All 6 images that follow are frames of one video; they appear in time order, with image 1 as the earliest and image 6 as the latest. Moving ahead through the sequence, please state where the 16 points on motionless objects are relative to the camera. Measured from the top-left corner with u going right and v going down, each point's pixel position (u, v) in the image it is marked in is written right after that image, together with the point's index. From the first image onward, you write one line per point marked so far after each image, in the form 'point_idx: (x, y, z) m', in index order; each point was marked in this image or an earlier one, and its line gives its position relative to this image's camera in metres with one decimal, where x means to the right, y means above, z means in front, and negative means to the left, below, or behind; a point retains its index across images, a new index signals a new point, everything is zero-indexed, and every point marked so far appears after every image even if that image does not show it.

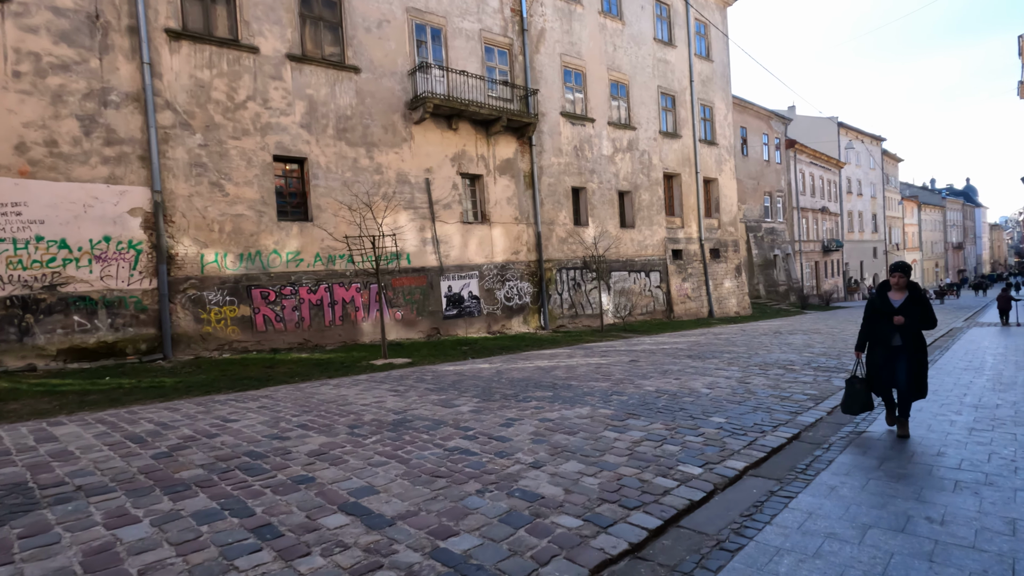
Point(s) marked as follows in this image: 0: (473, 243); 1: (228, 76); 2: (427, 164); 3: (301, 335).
0: (-1.2, +1.4, +16.7) m
1: (-6.5, +4.9, +12.3) m
2: (-2.5, +3.6, +15.6) m
3: (-5.1, -1.1, +13.1) m
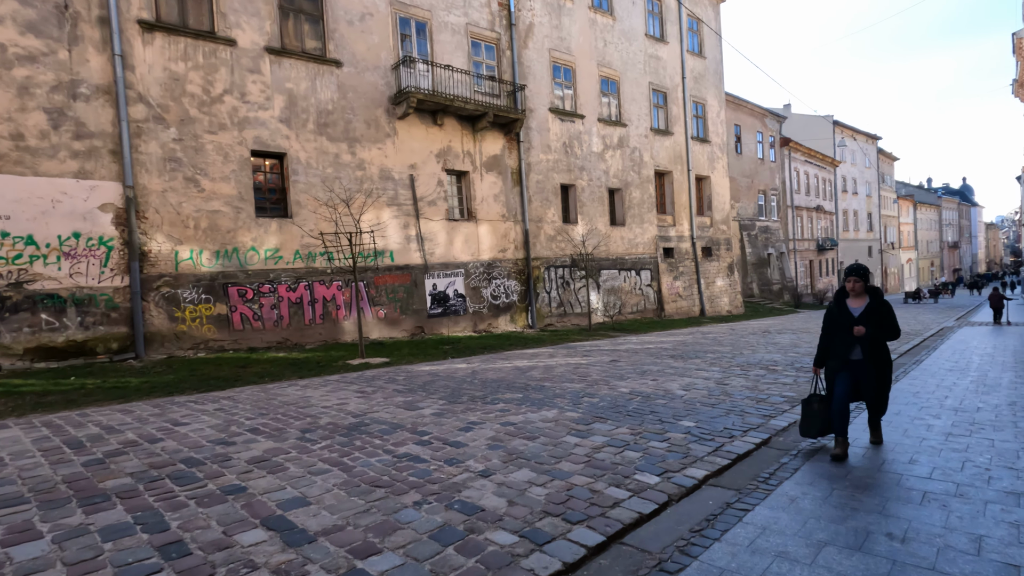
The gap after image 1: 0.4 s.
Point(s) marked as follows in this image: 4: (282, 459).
0: (-1.6, +1.5, +16.4) m
1: (-6.9, +4.9, +12.0) m
2: (-2.9, +3.7, +15.4) m
3: (-5.5, -1.1, +12.8) m
4: (-1.8, -1.3, +4.2) m
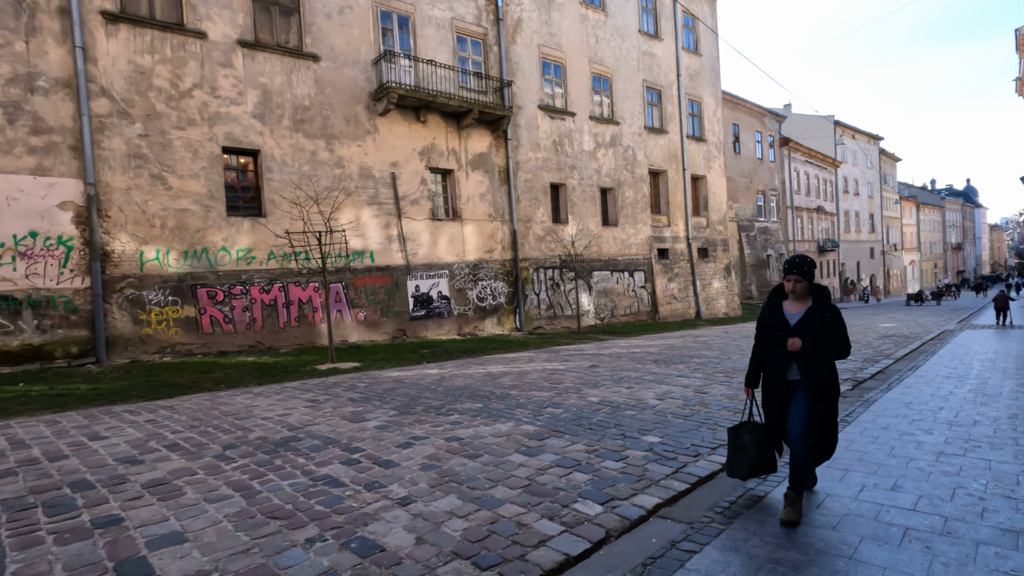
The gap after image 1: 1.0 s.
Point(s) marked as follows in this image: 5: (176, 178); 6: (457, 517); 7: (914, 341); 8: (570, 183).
0: (-2.0, +1.4, +16.0) m
1: (-7.3, +4.9, +11.6) m
2: (-3.3, +3.6, +14.9) m
3: (-6.0, -1.1, +12.4) m
4: (-2.3, -1.4, +3.7) m
5: (-7.2, +2.4, +11.6) m
6: (-0.3, -1.3, +3.1) m
7: (+9.6, -1.3, +12.8) m
8: (+2.1, +3.8, +19.6) m
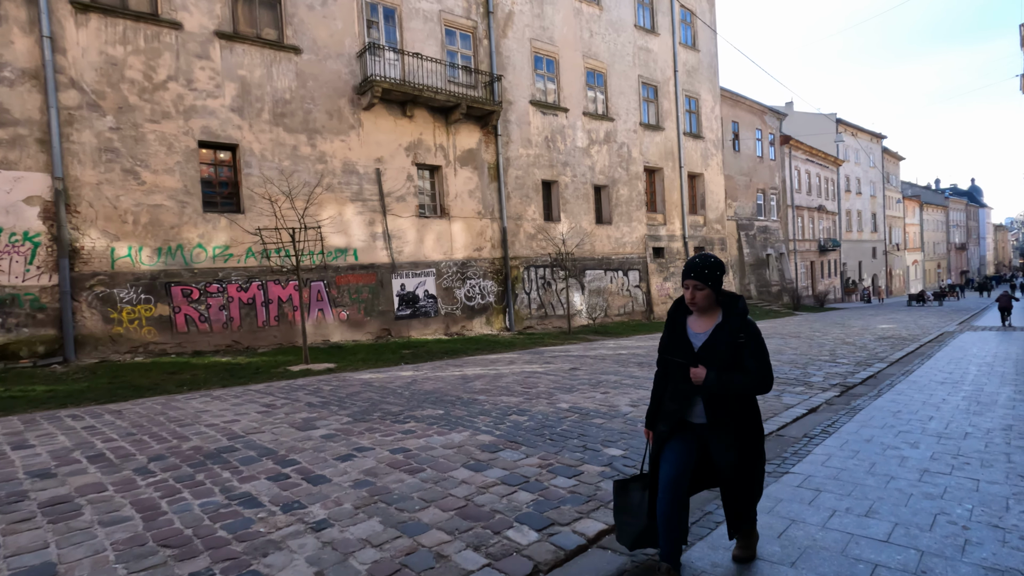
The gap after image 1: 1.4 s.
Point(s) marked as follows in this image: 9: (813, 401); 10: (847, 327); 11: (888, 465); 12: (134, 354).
0: (-2.4, +1.5, +15.6) m
1: (-7.7, +4.9, +11.3) m
2: (-3.6, +3.6, +14.6) m
3: (-6.3, -1.1, +12.1) m
4: (-2.7, -1.3, +3.4) m
5: (-7.6, +2.4, +11.2) m
6: (-0.7, -1.3, +2.8) m
7: (+9.2, -1.3, +12.4) m
8: (+1.8, +3.9, +19.2) m
9: (+3.5, -1.3, +6.3) m
10: (+10.8, -1.3, +17.3) m
11: (+2.7, -1.3, +3.9) m
12: (-7.6, -1.3, +10.9) m
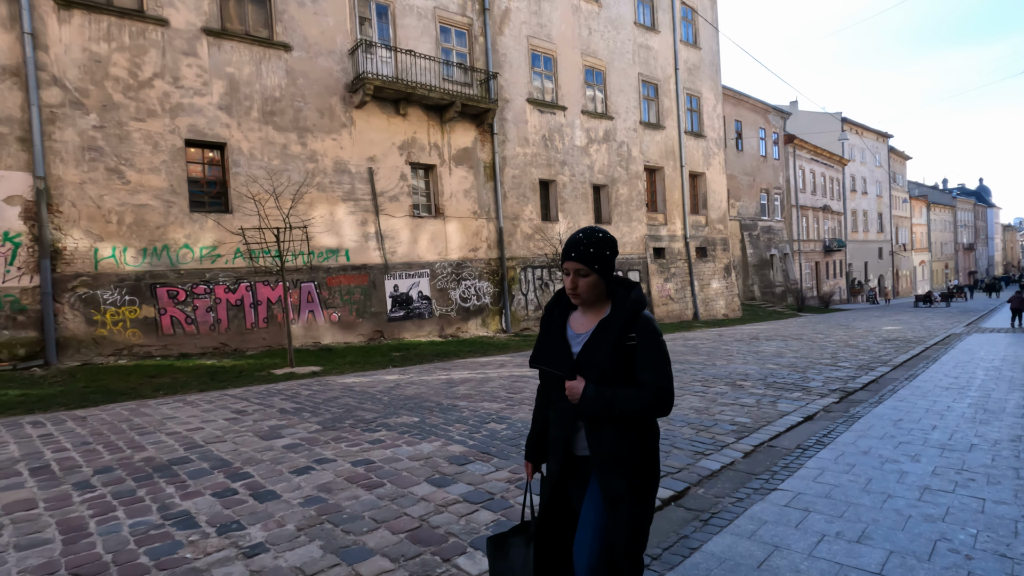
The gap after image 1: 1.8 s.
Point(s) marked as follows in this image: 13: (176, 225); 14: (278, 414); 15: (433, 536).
0: (-2.5, +1.4, +15.4) m
1: (-7.8, +4.9, +11.1) m
2: (-3.8, +3.6, +14.3) m
3: (-6.5, -1.1, +11.8) m
4: (-2.9, -1.4, +3.1) m
5: (-7.7, +2.4, +11.0) m
6: (-1.0, -1.3, +2.5) m
7: (+9.1, -1.3, +12.1) m
8: (+1.7, +3.8, +18.9) m
9: (+3.3, -1.3, +6.0) m
10: (+10.6, -1.3, +16.9) m
11: (+2.5, -1.3, +3.6) m
12: (-7.8, -1.4, +10.7) m
13: (-7.2, +1.3, +11.5) m
14: (-2.6, -1.4, +5.9) m
15: (-0.4, -1.3, +2.9) m
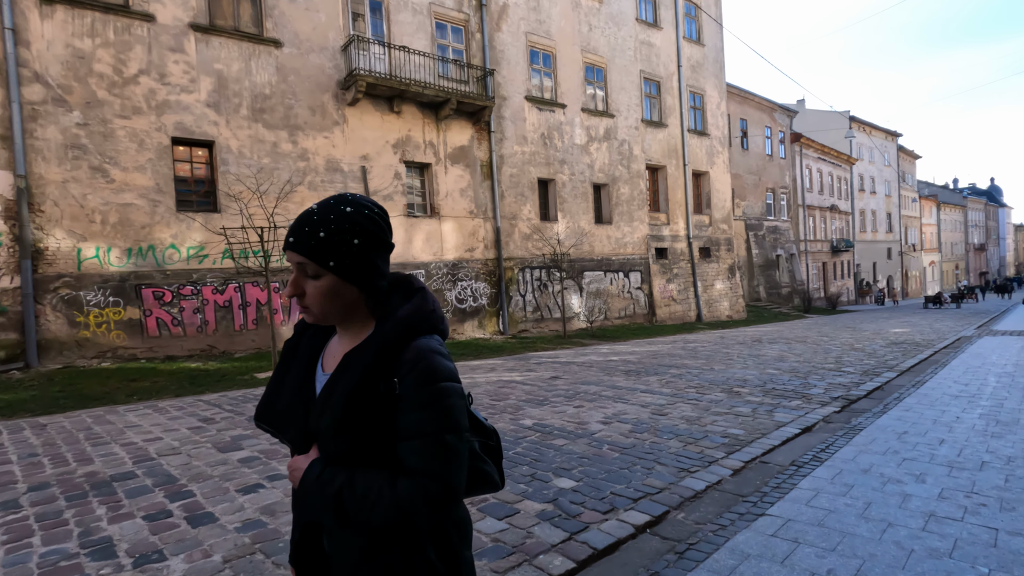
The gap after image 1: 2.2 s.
0: (-2.6, +1.4, +15.1) m
1: (-8.0, +4.9, +10.8) m
2: (-3.9, +3.6, +14.1) m
3: (-6.6, -1.1, +11.6) m
4: (-3.2, -1.4, +2.9) m
5: (-7.9, +2.4, +10.8) m
6: (-1.2, -1.4, +2.2) m
7: (+9.0, -1.3, +11.6) m
8: (+1.6, +3.8, +18.5) m
9: (+3.1, -1.3, +5.6) m
10: (+10.6, -1.3, +16.5) m
11: (+2.3, -1.3, +3.3) m
12: (-8.0, -1.4, +10.4) m
13: (-7.3, +1.3, +11.2) m
14: (-2.8, -1.4, +5.6) m
15: (-0.7, -1.4, +2.6) m
